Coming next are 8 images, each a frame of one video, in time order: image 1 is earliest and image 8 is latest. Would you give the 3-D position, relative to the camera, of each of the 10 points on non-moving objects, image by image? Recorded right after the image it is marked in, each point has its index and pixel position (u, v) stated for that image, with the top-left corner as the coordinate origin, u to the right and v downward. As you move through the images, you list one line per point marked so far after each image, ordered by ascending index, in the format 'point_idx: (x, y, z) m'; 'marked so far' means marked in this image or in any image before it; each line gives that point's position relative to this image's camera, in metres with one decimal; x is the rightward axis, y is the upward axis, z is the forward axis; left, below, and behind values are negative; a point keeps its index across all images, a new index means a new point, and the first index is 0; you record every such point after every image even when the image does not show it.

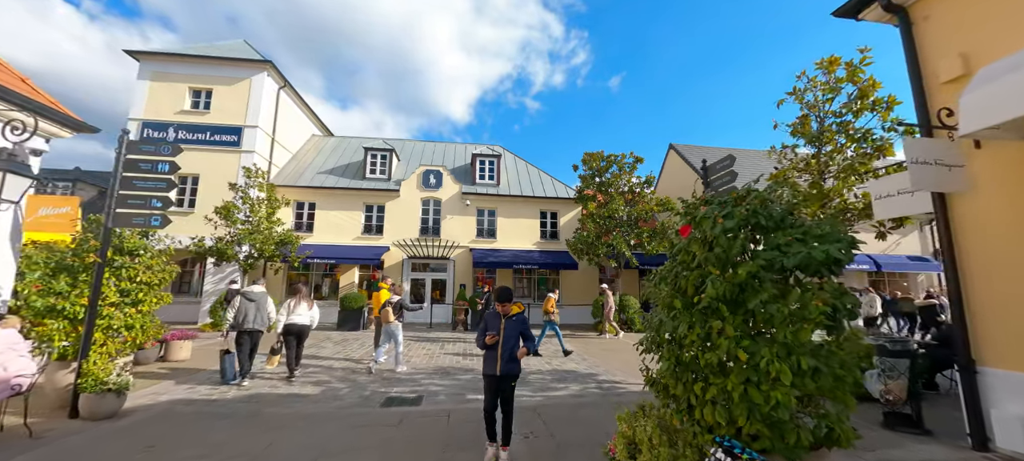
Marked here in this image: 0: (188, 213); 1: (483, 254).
0: (-13.1, +0.7, +15.1) m
1: (-1.4, -1.1, +17.5) m
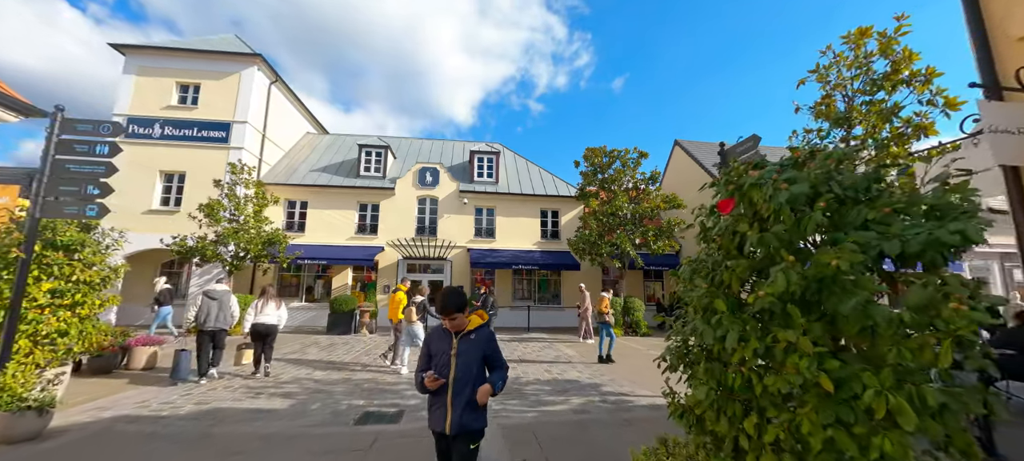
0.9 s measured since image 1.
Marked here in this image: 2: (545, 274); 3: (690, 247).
0: (-13.2, +0.7, +14.5) m
1: (-1.4, -1.1, +16.9) m
2: (+1.6, -2.1, +17.8) m
3: (+8.9, -0.9, +18.8) m
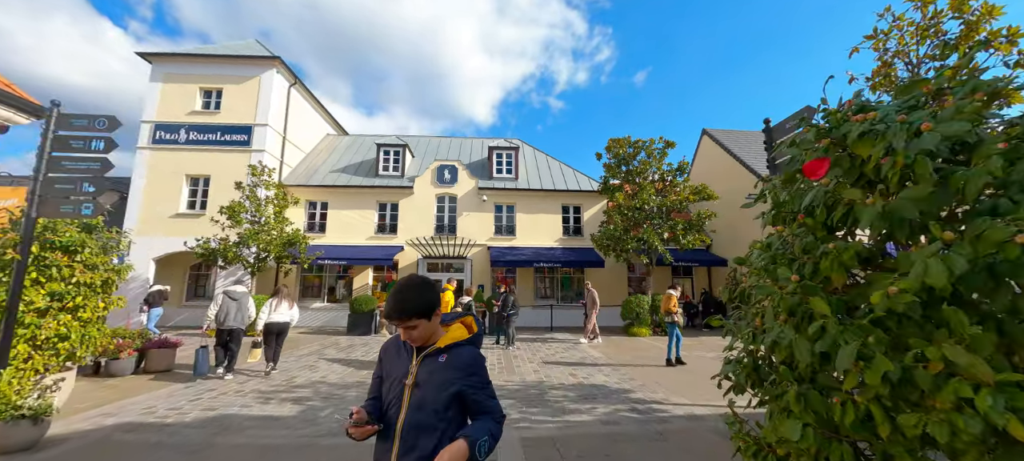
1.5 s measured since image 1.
0: (-12.4, +0.6, +14.8) m
1: (-0.5, -0.9, +16.4) m
2: (+2.6, -1.9, +17.2) m
3: (+9.9, -0.6, +17.8) m
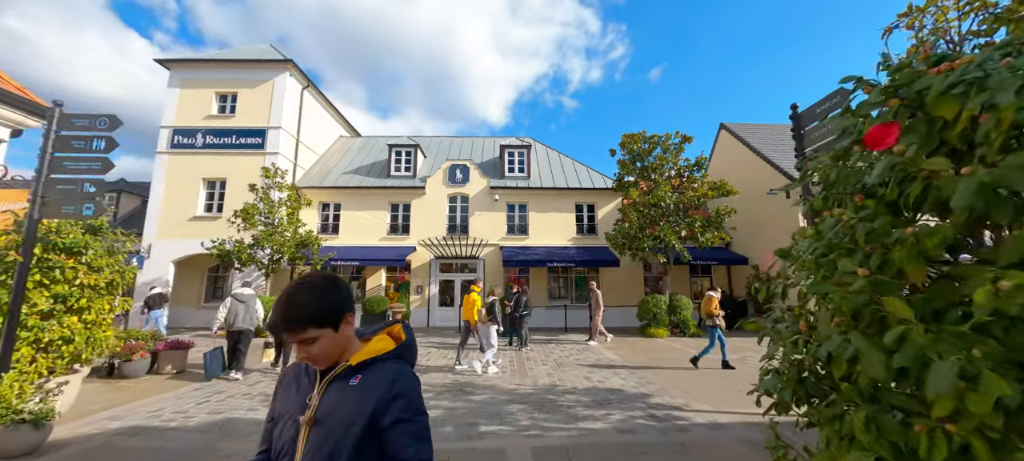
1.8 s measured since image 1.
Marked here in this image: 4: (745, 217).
0: (-11.9, +0.5, +15.0) m
1: (+0.1, -0.9, +16.2) m
2: (+3.1, -1.8, +16.8) m
3: (+10.5, -0.4, +17.1) m
4: (+10.6, +0.6, +17.0) m
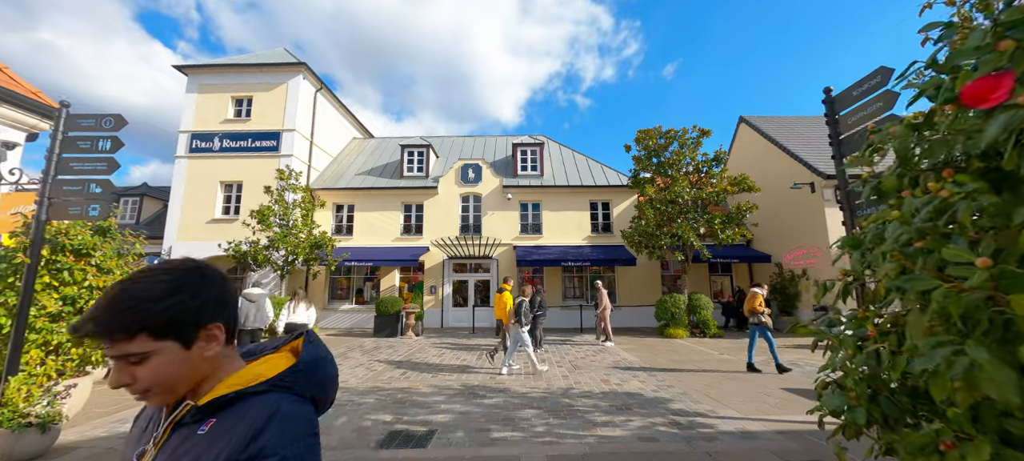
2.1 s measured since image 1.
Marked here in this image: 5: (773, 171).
0: (-11.4, +0.4, +15.2) m
1: (+0.7, -0.9, +16.0) m
2: (+3.8, -1.8, +16.5) m
3: (+11.1, -0.3, +16.5) m
4: (+11.2, +0.8, +16.3) m
5: (+11.1, +2.5, +15.8) m
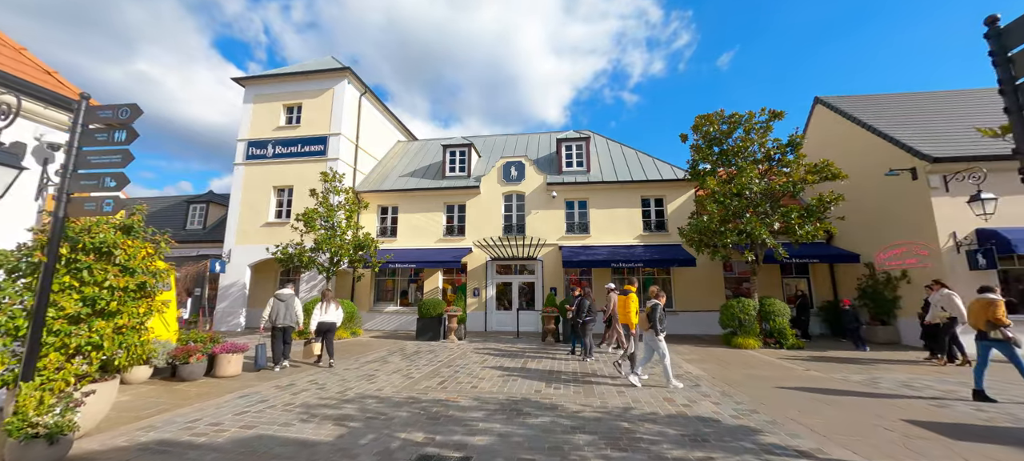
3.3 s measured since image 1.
0: (-9.6, +0.3, +15.7) m
1: (+2.5, -0.8, +15.0) m
2: (+5.6, -1.7, +15.2) m
3: (+12.9, -0.1, +14.3) m
4: (+13.0, +1.0, +14.1) m
5: (+12.8, +2.7, +13.7) m
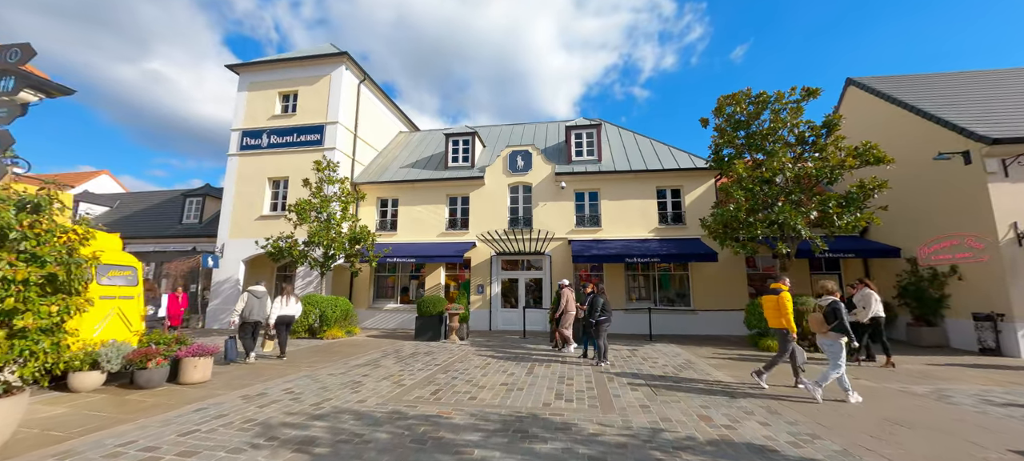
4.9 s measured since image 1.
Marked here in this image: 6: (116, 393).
0: (-9.3, +0.6, +14.9) m
1: (+2.8, -0.6, +14.0) m
2: (+5.9, -1.4, +14.1) m
3: (+13.2, +0.2, +13.1) m
4: (+13.2, +1.3, +12.9) m
5: (+13.0, +3.0, +12.4) m
6: (-5.9, -2.4, +5.5) m
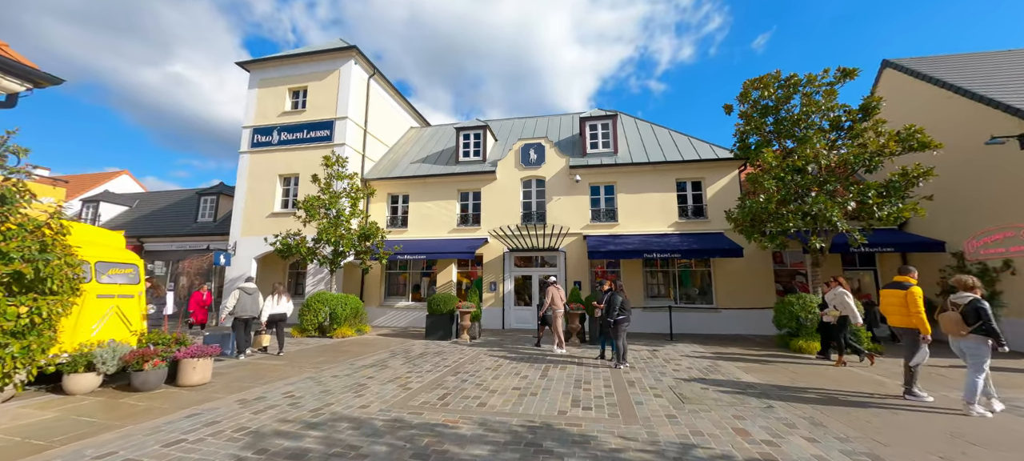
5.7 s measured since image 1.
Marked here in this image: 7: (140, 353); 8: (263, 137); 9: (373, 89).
0: (-8.8, +0.7, +14.8) m
1: (+3.2, -0.4, +13.5) m
2: (+6.4, -1.2, +13.4) m
3: (+13.6, +0.5, +12.1) m
4: (+13.6, +1.5, +11.9) m
5: (+13.4, +3.3, +11.4) m
6: (-5.7, -2.3, +5.3) m
7: (-5.6, -1.8, +5.6) m
8: (-10.5, +4.0, +15.8) m
9: (-6.3, +6.4, +17.0) m
